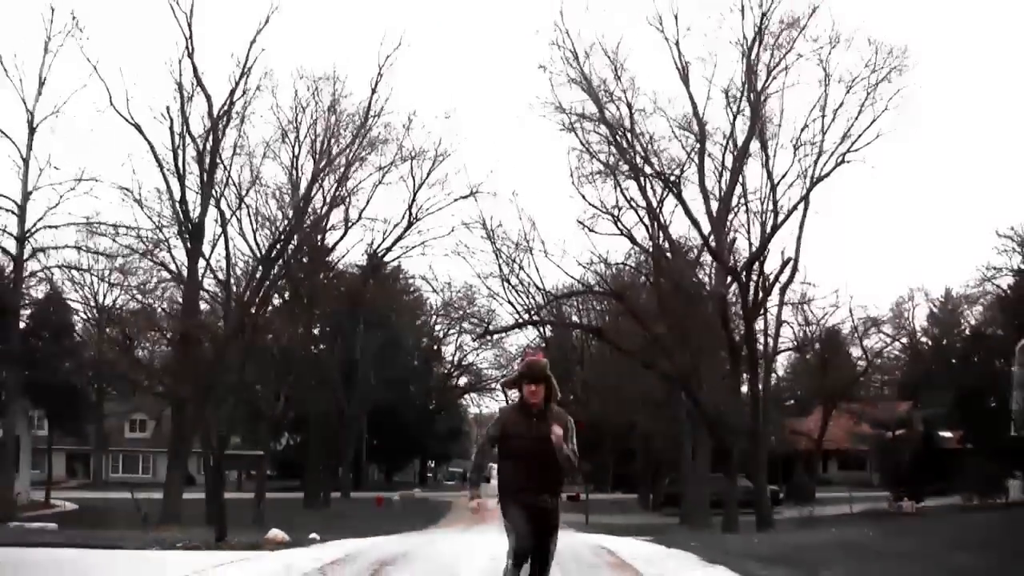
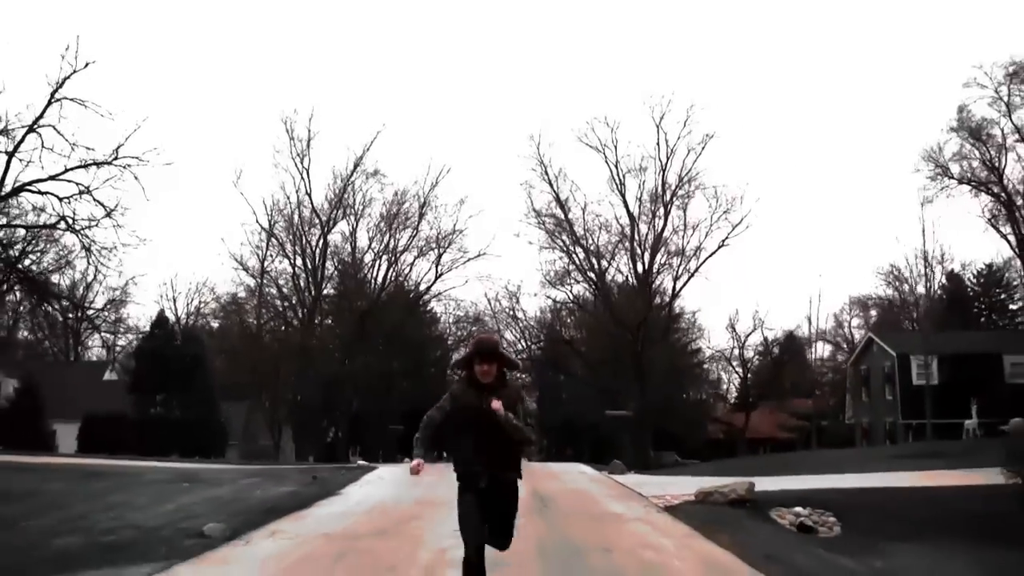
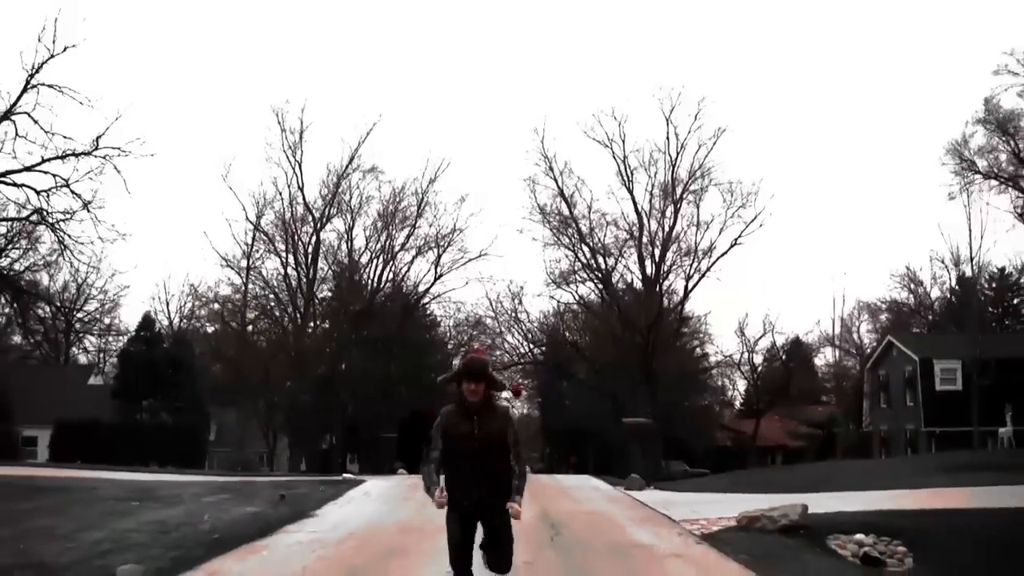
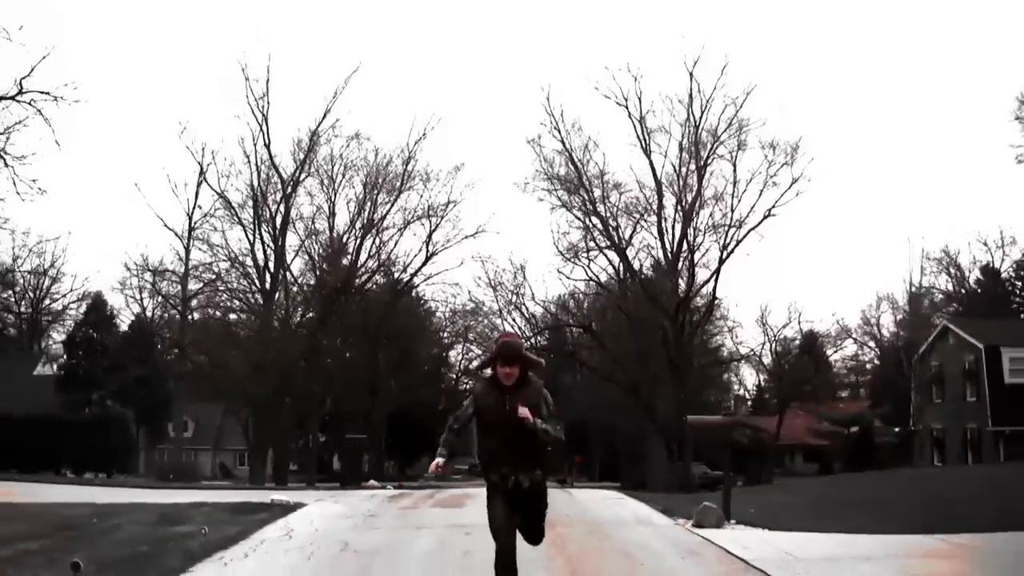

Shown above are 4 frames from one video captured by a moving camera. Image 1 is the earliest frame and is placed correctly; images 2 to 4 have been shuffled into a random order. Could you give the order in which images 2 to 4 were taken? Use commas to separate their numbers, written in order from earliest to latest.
4, 3, 2
